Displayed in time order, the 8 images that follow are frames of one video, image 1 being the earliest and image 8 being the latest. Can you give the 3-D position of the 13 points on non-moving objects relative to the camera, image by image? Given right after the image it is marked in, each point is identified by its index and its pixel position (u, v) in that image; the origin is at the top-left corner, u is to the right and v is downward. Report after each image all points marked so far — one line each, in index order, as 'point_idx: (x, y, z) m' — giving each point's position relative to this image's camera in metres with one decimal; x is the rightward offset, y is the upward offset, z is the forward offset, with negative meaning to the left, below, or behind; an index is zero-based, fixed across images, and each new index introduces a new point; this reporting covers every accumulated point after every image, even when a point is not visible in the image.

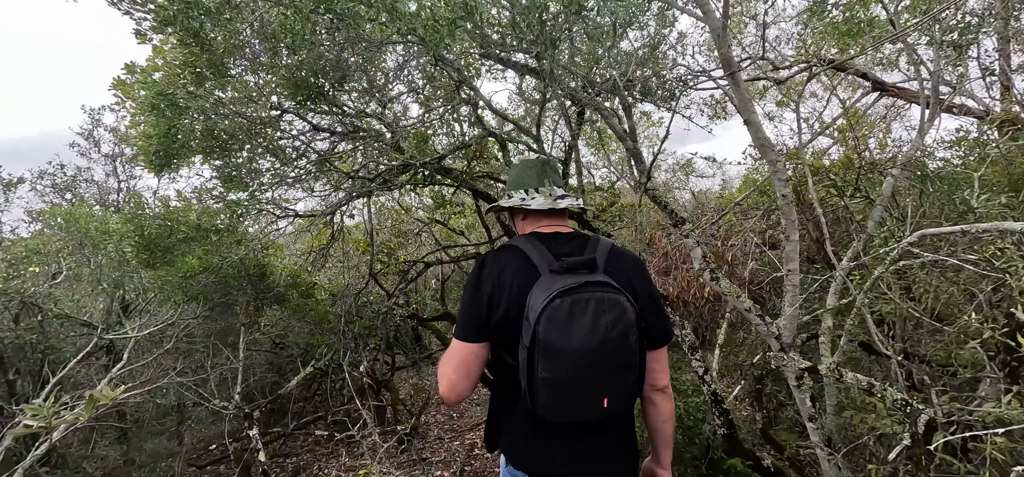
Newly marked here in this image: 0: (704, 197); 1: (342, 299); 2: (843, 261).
0: (+3.0, +0.6, +7.2) m
1: (-2.1, -0.7, +5.7) m
2: (+2.3, -0.2, +3.3) m
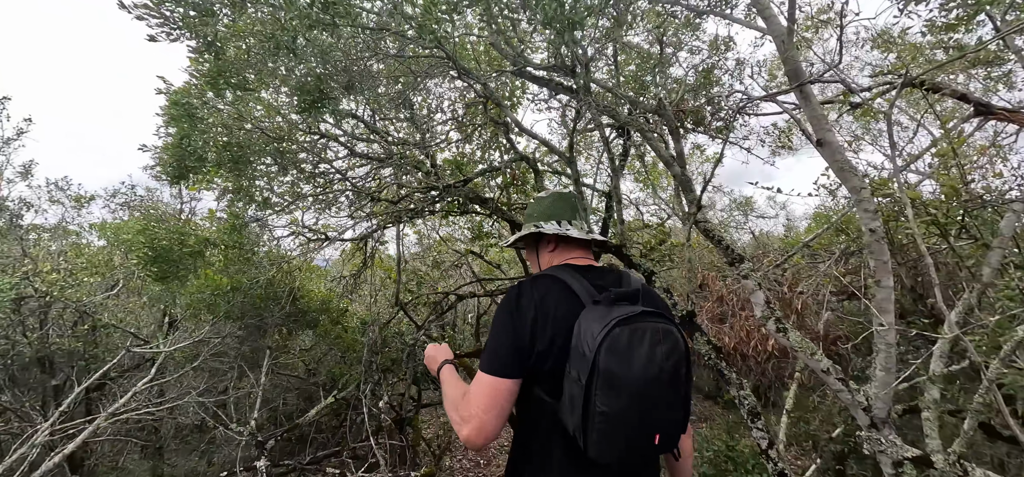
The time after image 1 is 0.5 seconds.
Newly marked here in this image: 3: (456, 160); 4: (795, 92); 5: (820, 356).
0: (+3.6, 0.0, +6.6) m
1: (-1.7, -1.1, +5.4) m
2: (+2.5, -0.4, +2.6) m
3: (-0.6, +0.9, +5.3) m
4: (+1.6, +0.8, +2.6) m
5: (+1.8, -0.7, +2.8) m
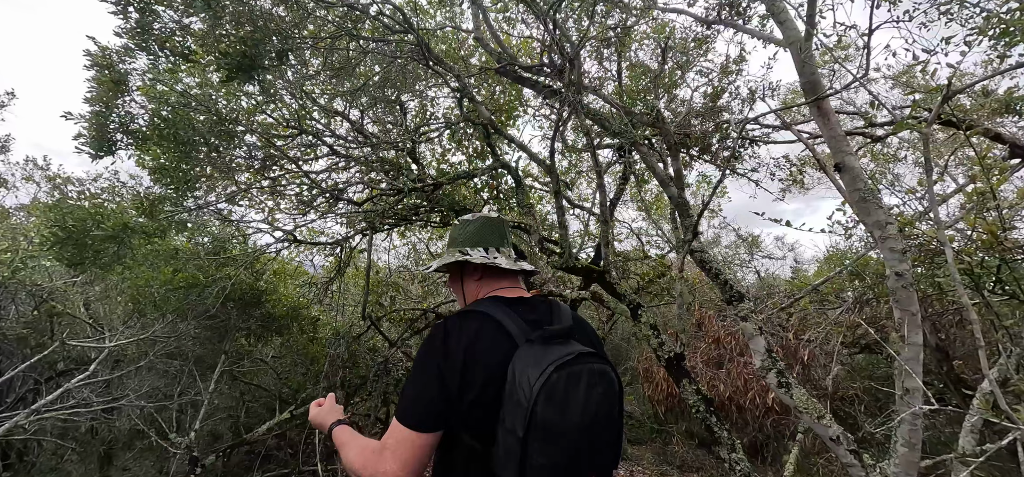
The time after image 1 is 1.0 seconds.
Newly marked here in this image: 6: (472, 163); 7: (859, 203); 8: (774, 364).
0: (+3.4, -0.5, +6.2) m
1: (-1.9, -1.1, +5.0) m
2: (+2.3, -0.7, +2.2) m
3: (-0.7, +0.7, +5.0) m
4: (+1.5, +0.6, +2.2) m
5: (+1.6, -0.9, +2.4) m
6: (-0.4, +0.8, +4.8) m
7: (+1.6, +0.2, +2.2) m
8: (+1.5, -0.7, +2.6) m
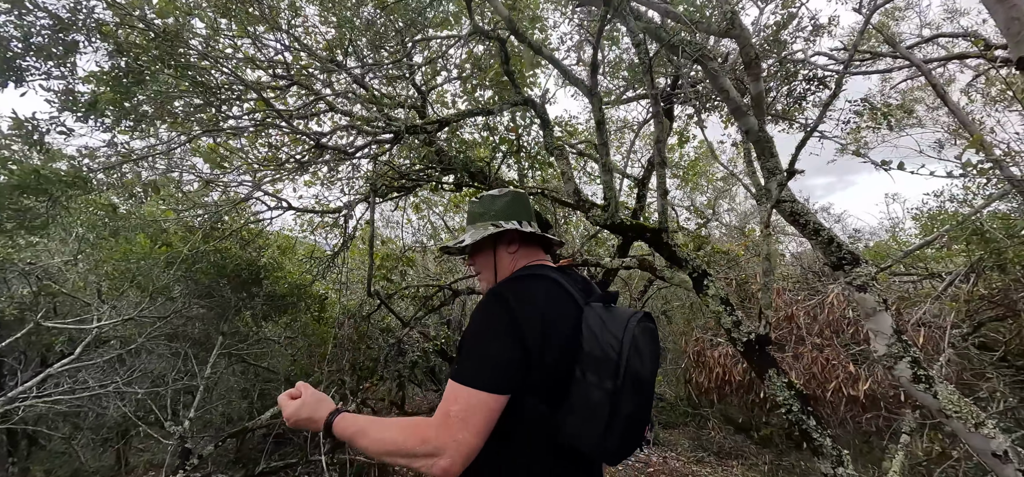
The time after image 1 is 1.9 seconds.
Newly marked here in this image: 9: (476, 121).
0: (+3.7, -0.1, +5.5) m
1: (-1.6, -0.8, +4.6) m
2: (+2.4, -0.5, +1.6) m
3: (-0.5, +1.1, +4.4) m
4: (+1.5, +0.8, +1.6) m
5: (+1.7, -0.7, +1.8) m
6: (-0.2, +1.1, +4.2) m
7: (+1.7, +0.4, +1.5) m
8: (+1.6, -0.5, +2.0) m
9: (-0.3, +1.1, +4.3) m
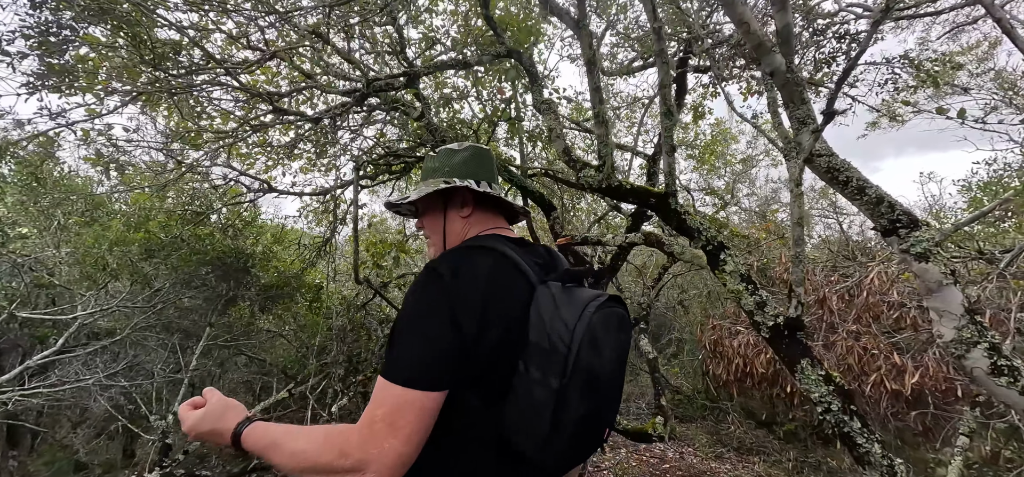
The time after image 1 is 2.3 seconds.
0: (+3.7, +0.1, +5.0) m
1: (-1.6, -0.7, +4.3) m
2: (+2.3, -0.3, +1.2) m
3: (-0.5, +1.2, +4.1) m
4: (+1.4, +1.0, +1.2) m
5: (+1.6, -0.6, +1.4) m
6: (-0.2, +1.2, +3.9) m
7: (+1.6, +0.5, +1.1) m
8: (+1.5, -0.3, +1.7) m
9: (-0.3, +1.2, +4.0) m
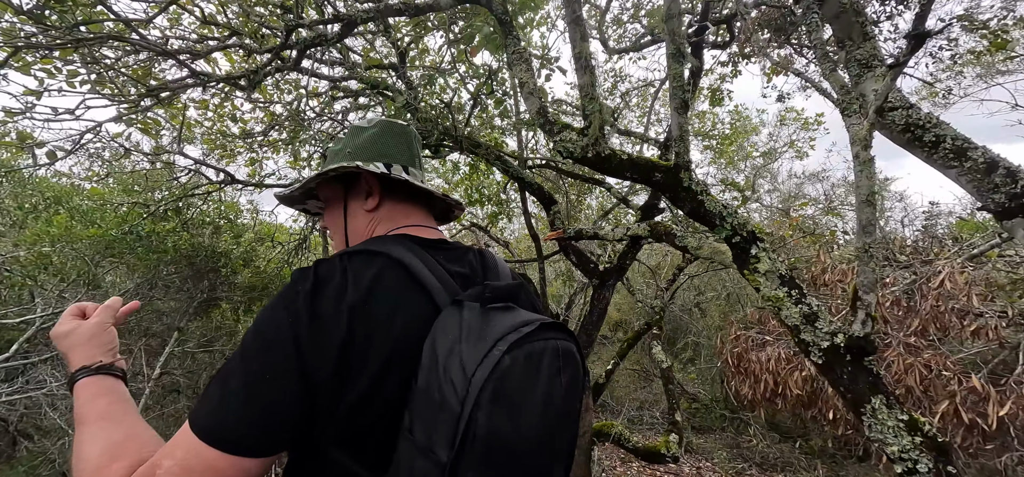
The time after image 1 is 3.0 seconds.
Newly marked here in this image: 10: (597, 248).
0: (+3.7, +0.1, +4.5) m
1: (-1.7, -0.7, +4.0) m
2: (+2.2, -0.3, +0.7) m
3: (-0.5, +1.2, +3.7) m
4: (+1.3, +1.0, +0.8) m
5: (+1.5, -0.5, +0.9) m
6: (-0.2, +1.3, +3.5) m
7: (+1.5, +0.5, +0.7) m
8: (+1.4, -0.3, +1.2) m
9: (-0.4, +1.3, +3.6) m
10: (+0.9, -0.1, +4.9) m
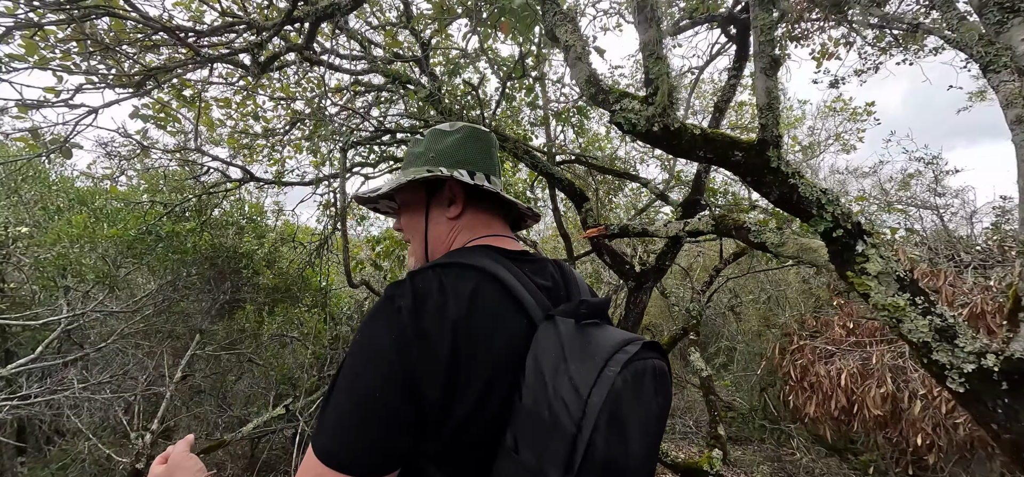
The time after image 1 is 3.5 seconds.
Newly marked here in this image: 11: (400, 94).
0: (+4.0, +0.1, +4.1) m
1: (-1.4, -0.7, +3.8) m
2: (+2.2, -0.3, +0.4) m
3: (-0.3, +1.2, +3.5) m
4: (+1.4, +1.0, +0.5) m
5: (+1.6, -0.5, +0.6) m
6: (0.0, +1.3, +3.3) m
7: (+1.5, +0.5, +0.4) m
8: (+1.5, -0.3, +0.9) m
9: (-0.2, +1.3, +3.4) m
10: (+1.2, -0.1, +4.6) m
11: (-0.9, +1.2, +3.9) m
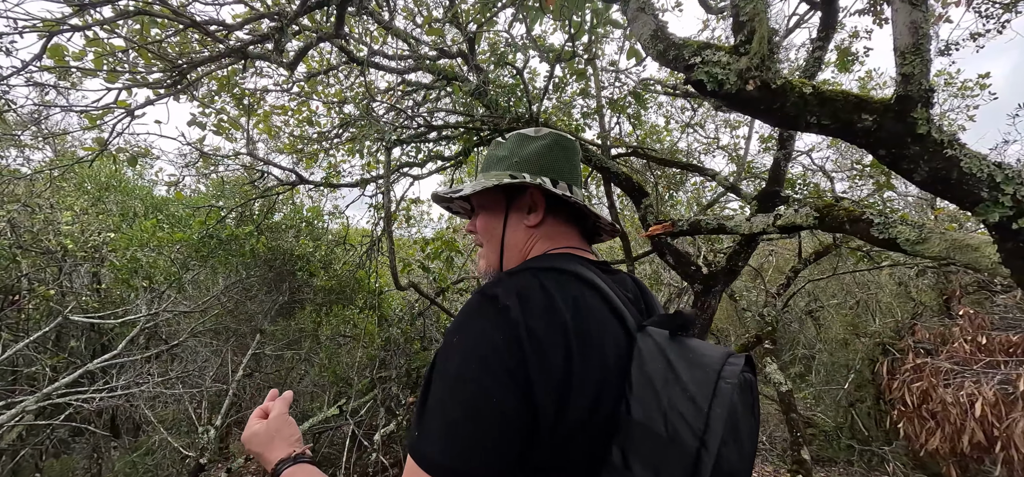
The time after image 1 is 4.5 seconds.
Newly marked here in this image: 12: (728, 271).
0: (+4.4, +0.2, +3.4) m
1: (-1.0, -0.7, +3.8) m
2: (+2.2, -0.3, -0.1) m
3: (+0.1, +1.2, +3.3) m
4: (+1.4, +1.0, +0.1) m
5: (+1.6, -0.5, +0.3) m
6: (+0.3, +1.3, +3.1) m
7: (+1.5, +0.6, 0.0) m
8: (+1.6, -0.3, +0.5) m
9: (+0.2, +1.3, +3.2) m
10: (+1.7, -0.1, +4.3) m
11: (-0.5, +1.2, +3.8) m
12: (+1.6, -0.2, +3.4) m
